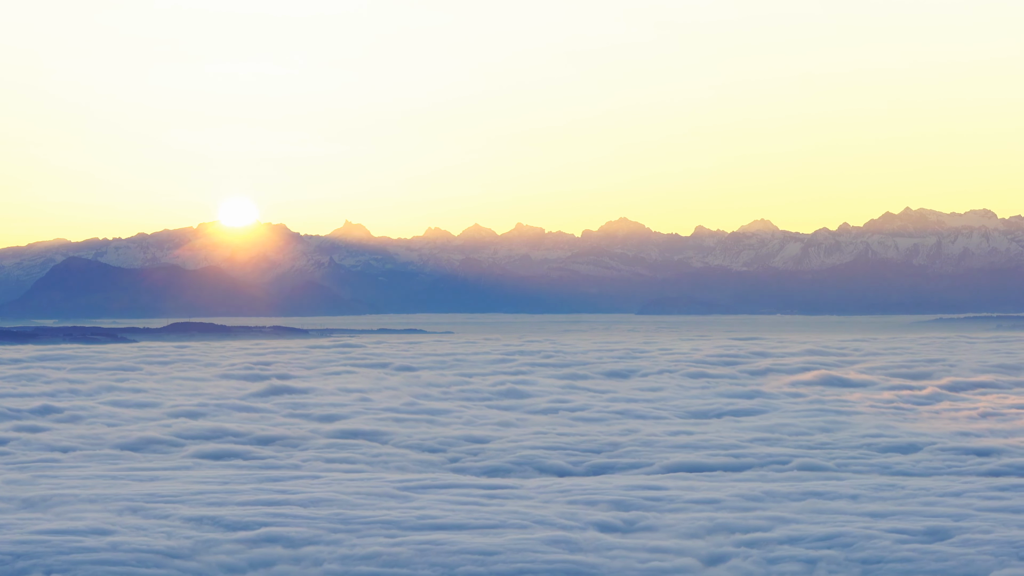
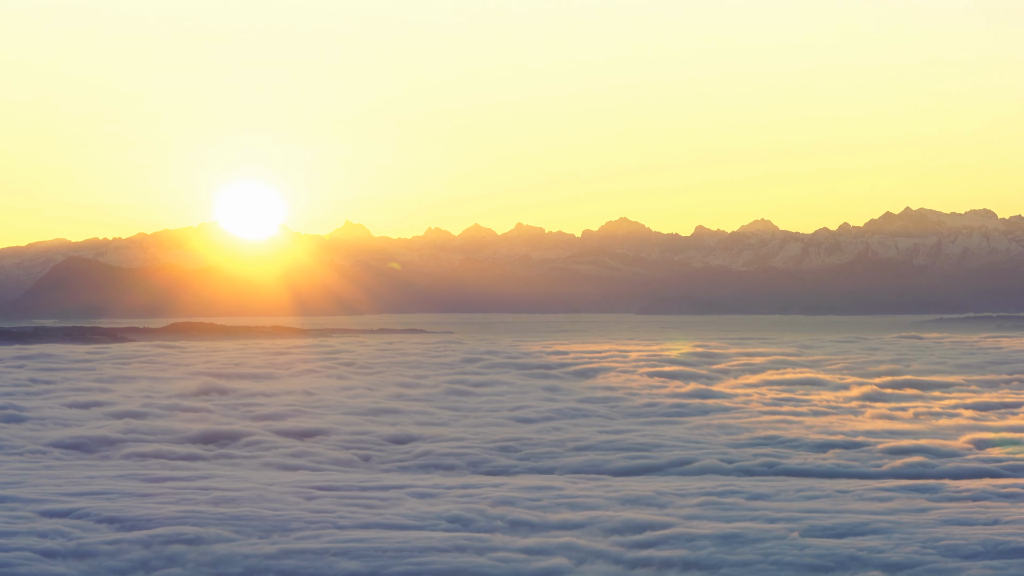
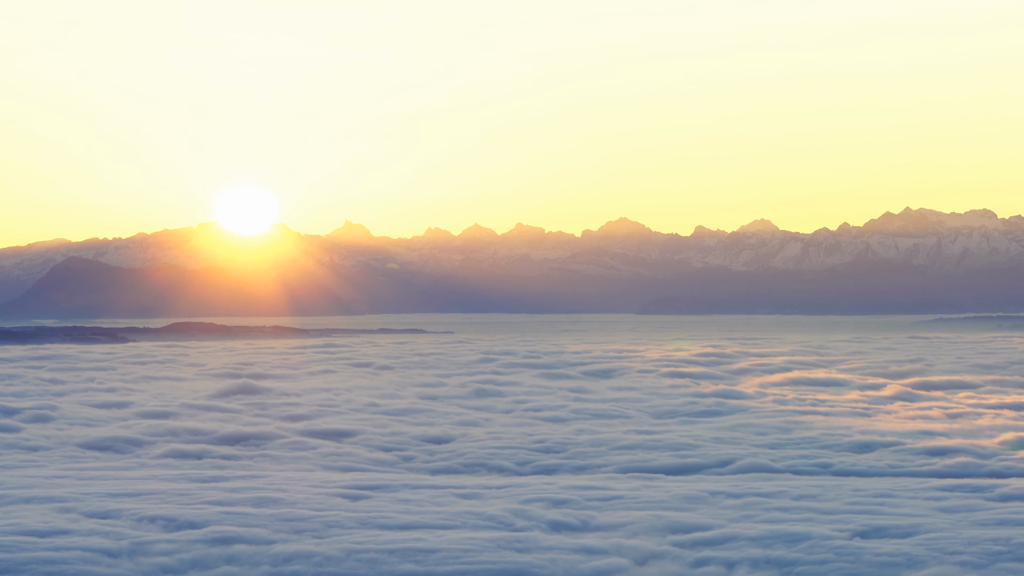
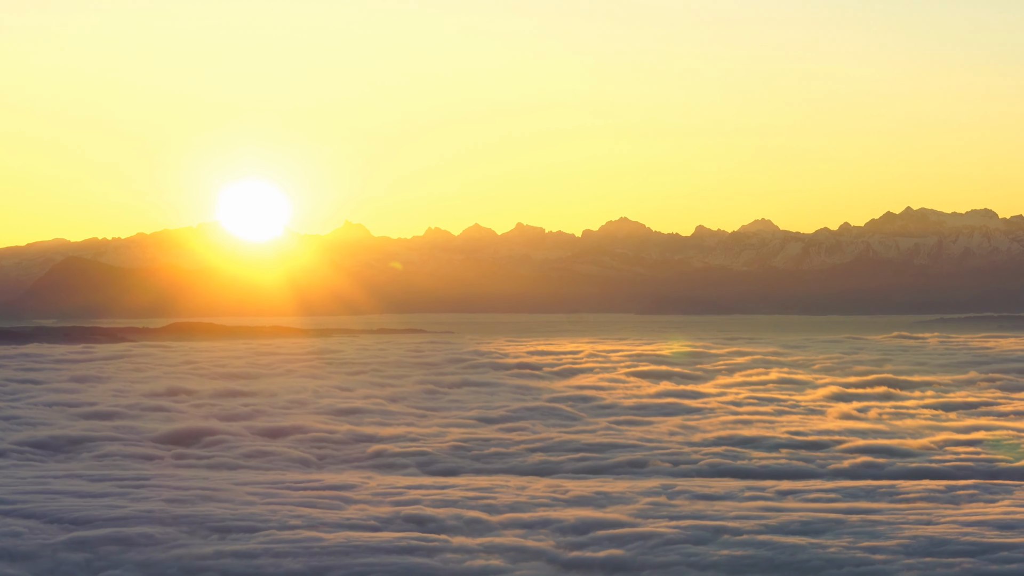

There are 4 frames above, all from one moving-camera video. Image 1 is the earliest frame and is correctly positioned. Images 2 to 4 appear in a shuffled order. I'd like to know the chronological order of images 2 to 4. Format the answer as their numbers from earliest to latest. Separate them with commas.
3, 2, 4
